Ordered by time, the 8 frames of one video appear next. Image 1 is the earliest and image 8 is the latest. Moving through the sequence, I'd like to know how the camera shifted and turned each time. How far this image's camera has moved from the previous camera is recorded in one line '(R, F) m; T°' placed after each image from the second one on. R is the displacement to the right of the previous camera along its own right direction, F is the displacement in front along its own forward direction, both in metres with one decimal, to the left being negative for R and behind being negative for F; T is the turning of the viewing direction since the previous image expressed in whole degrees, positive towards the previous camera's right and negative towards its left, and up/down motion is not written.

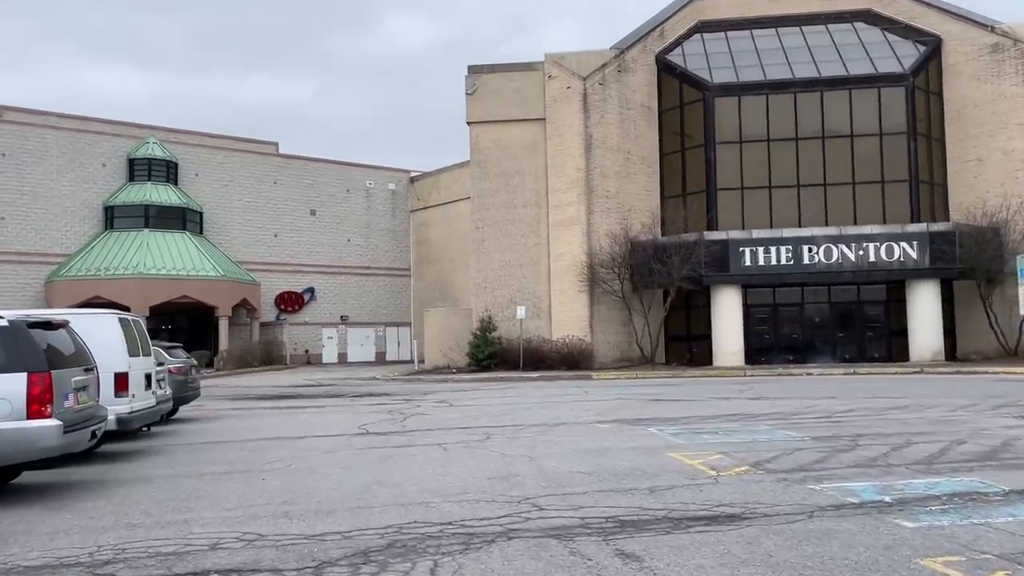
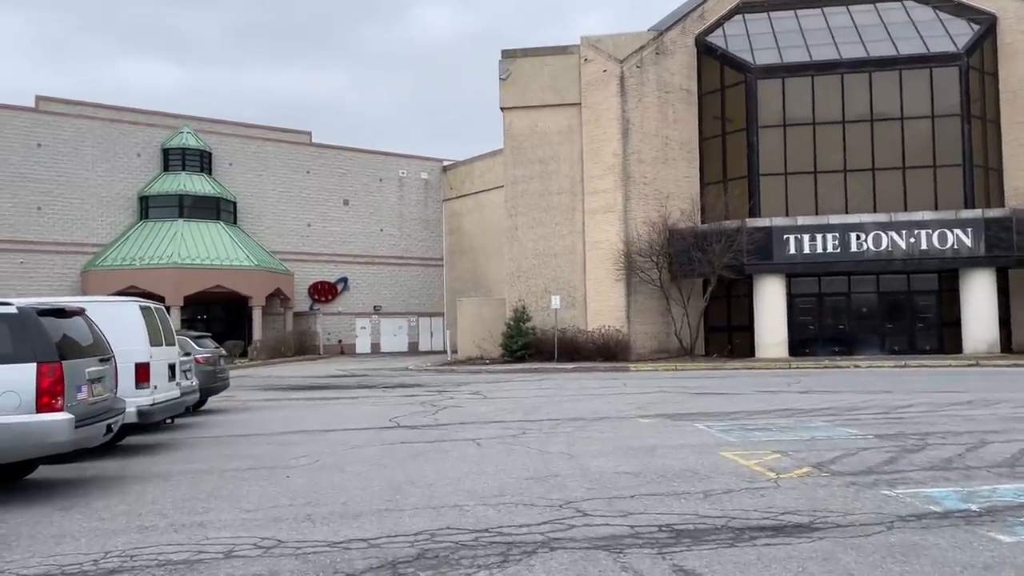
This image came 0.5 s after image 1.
(-0.1, +0.7) m; -2°
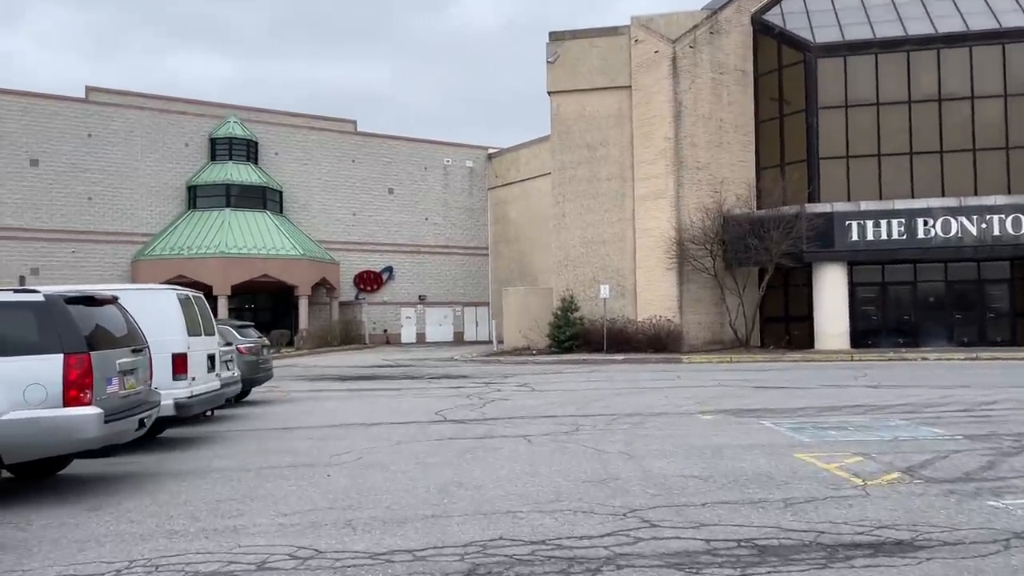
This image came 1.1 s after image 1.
(-0.1, +0.7) m; -3°
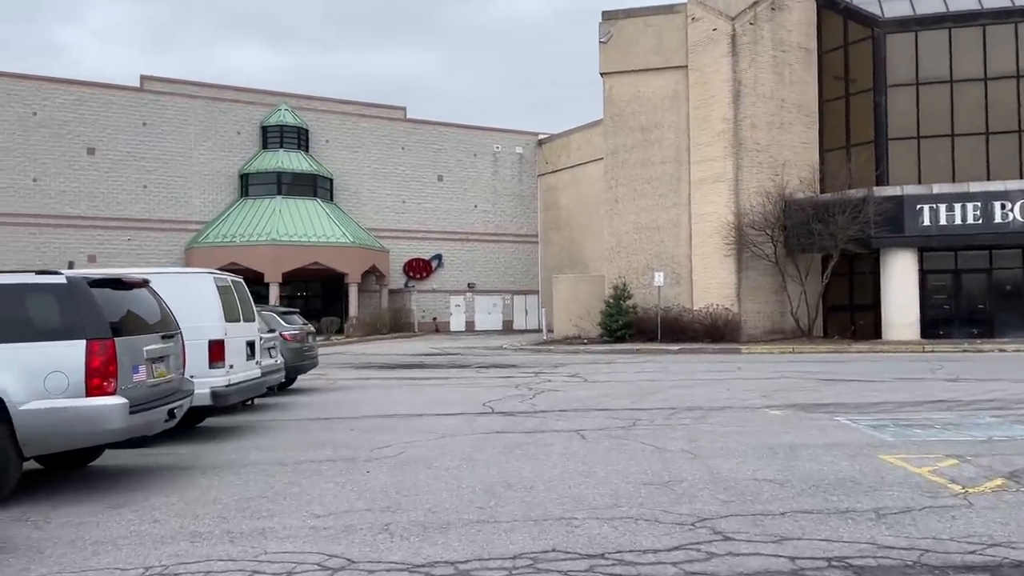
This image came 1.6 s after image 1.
(0.0, +0.7) m; -3°
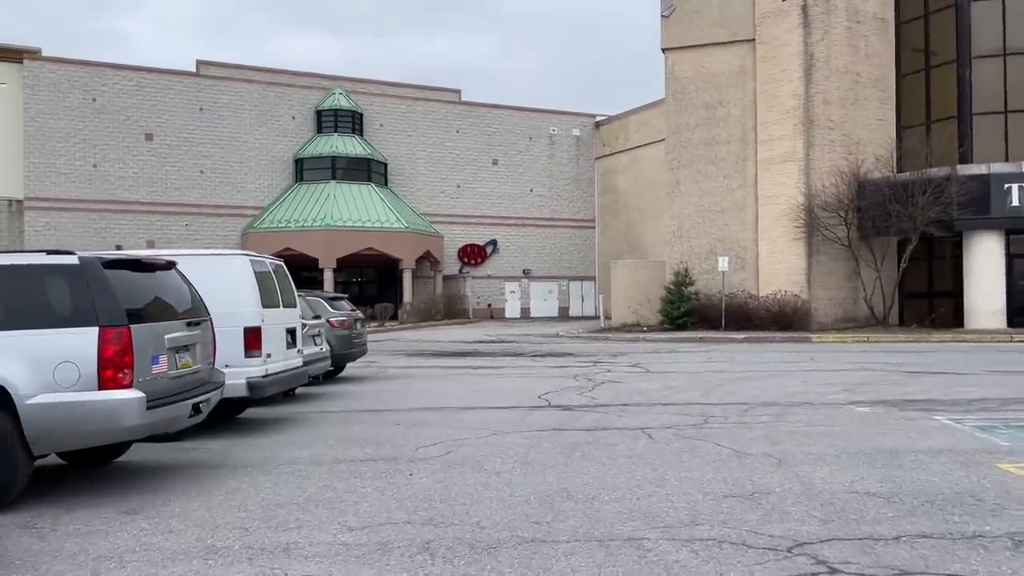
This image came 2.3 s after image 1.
(0.0, +0.9) m; -4°
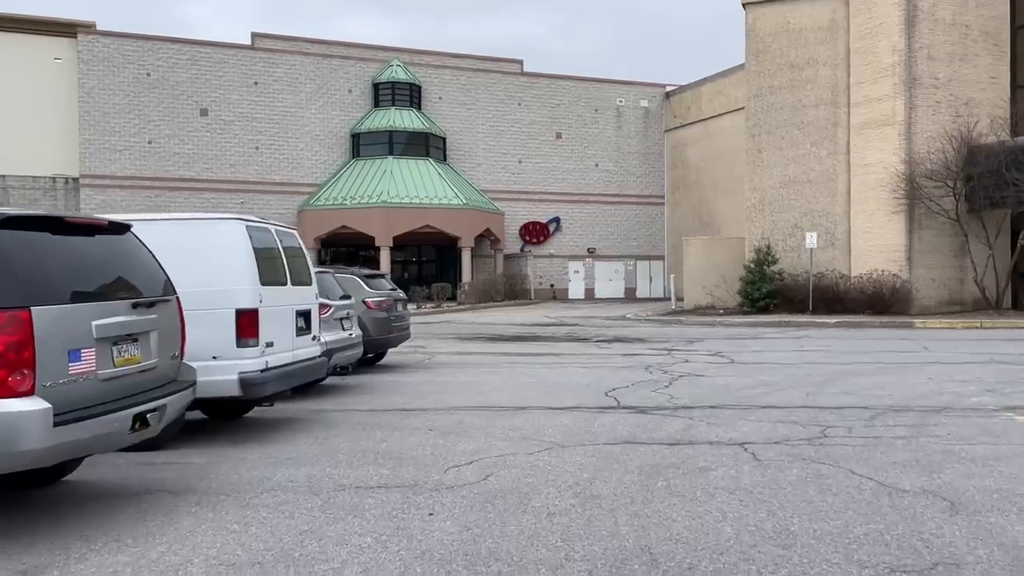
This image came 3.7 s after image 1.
(0.0, +2.1) m; -5°
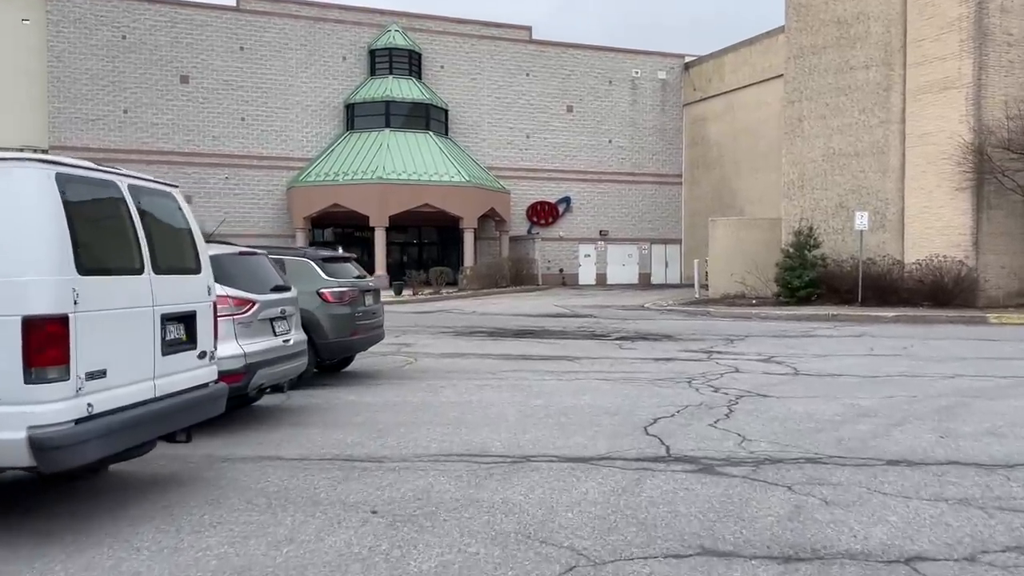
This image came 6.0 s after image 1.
(+0.1, +3.2) m; 0°
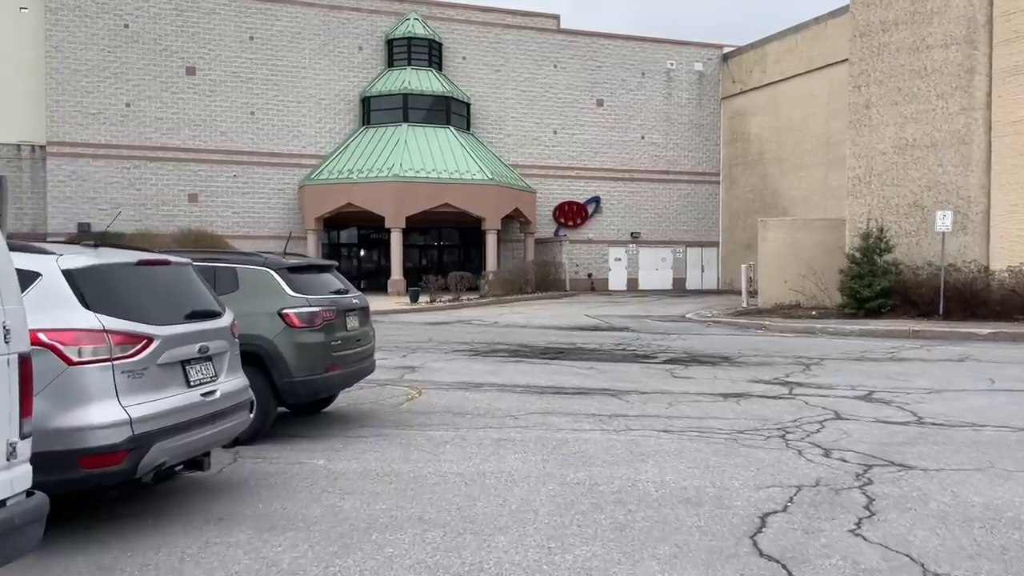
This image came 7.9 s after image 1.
(-0.1, +2.7) m; -2°
